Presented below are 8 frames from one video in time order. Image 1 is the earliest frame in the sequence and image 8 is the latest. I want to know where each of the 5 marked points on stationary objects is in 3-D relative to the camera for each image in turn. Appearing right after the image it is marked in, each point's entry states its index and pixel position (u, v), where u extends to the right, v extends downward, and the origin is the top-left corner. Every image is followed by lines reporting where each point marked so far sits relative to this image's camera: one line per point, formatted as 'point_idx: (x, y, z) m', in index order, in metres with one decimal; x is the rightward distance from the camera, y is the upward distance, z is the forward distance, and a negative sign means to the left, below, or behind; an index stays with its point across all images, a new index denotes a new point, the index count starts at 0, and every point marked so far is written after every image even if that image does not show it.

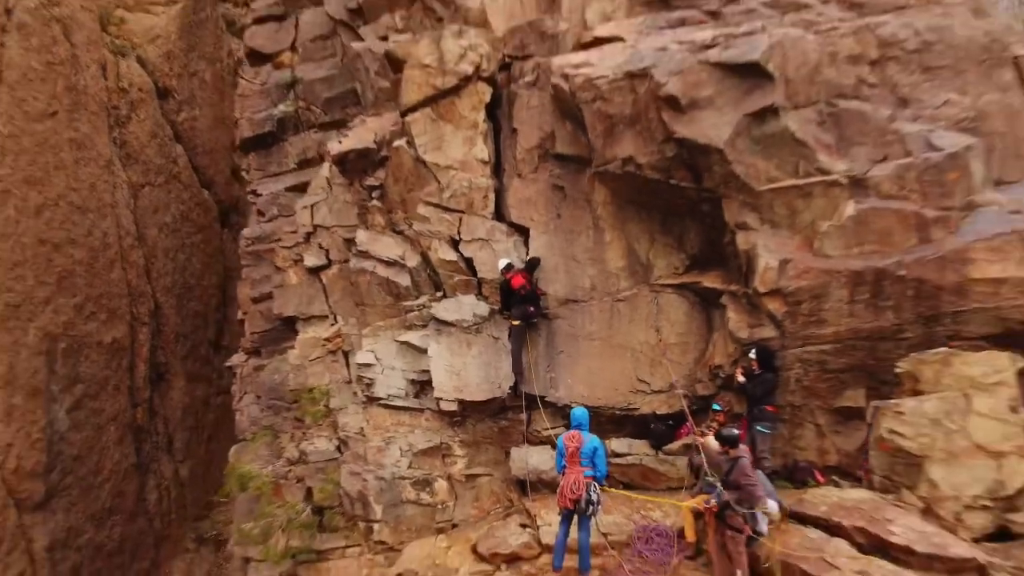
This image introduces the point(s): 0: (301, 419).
0: (-0.6, -0.4, +3.9) m
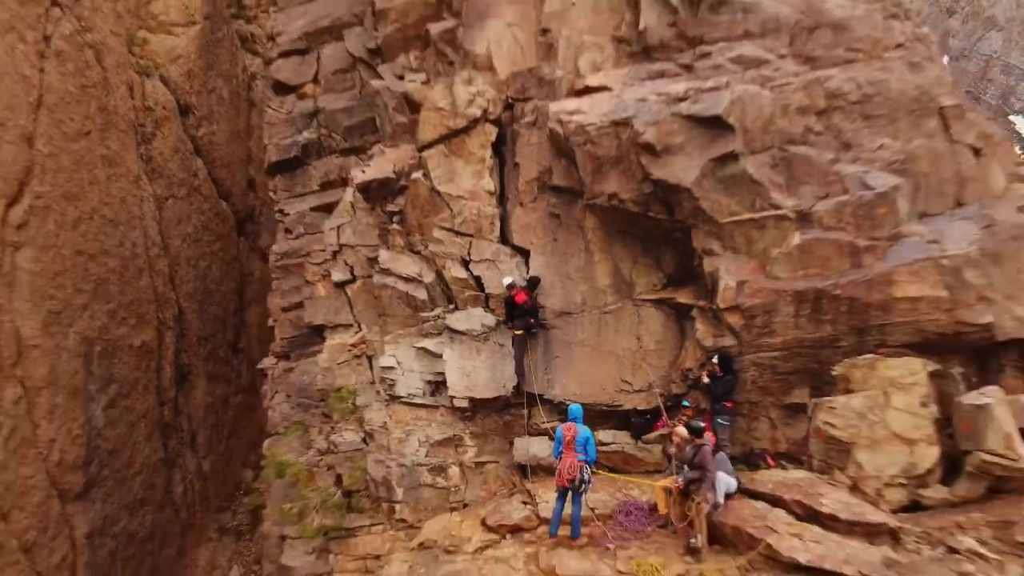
0: (-0.6, -0.4, +4.3) m
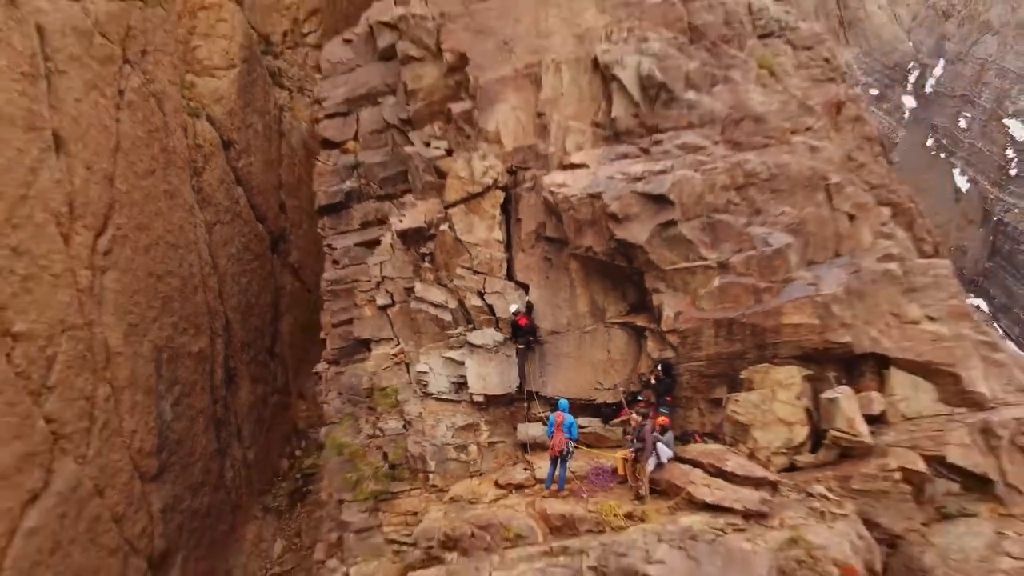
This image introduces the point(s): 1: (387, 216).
0: (-0.6, -0.5, +5.3) m
1: (-0.6, +0.3, +5.8) m
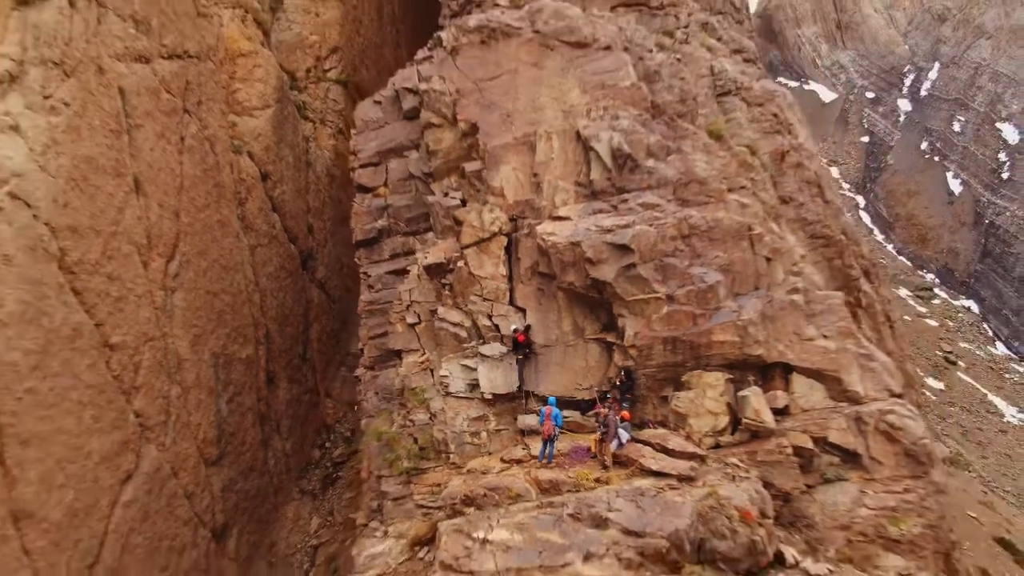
0: (-0.6, -0.6, +6.5) m
1: (-0.6, +0.2, +7.0) m
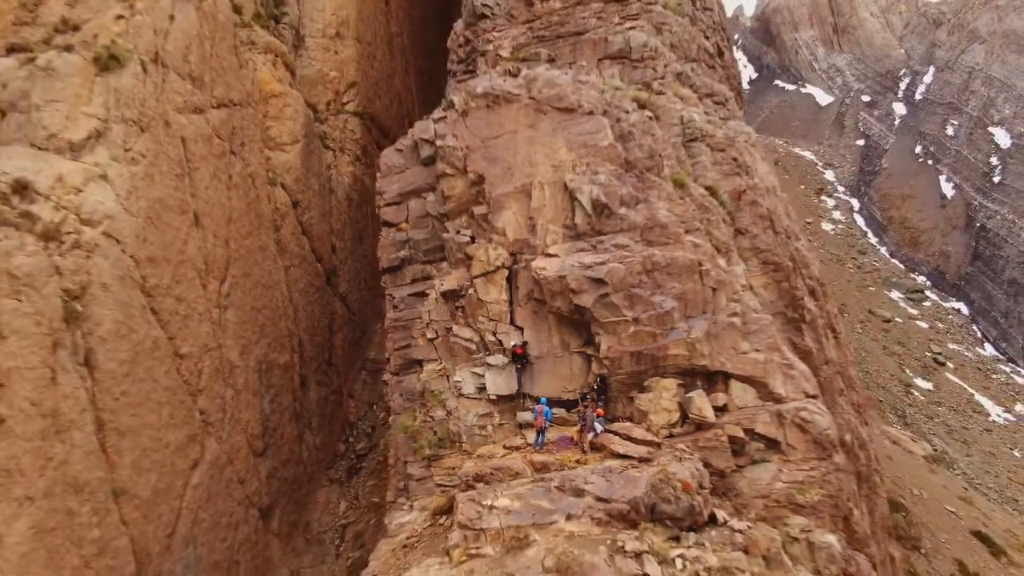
0: (-0.6, -0.8, +7.9) m
1: (-0.6, +0.1, +8.3) m
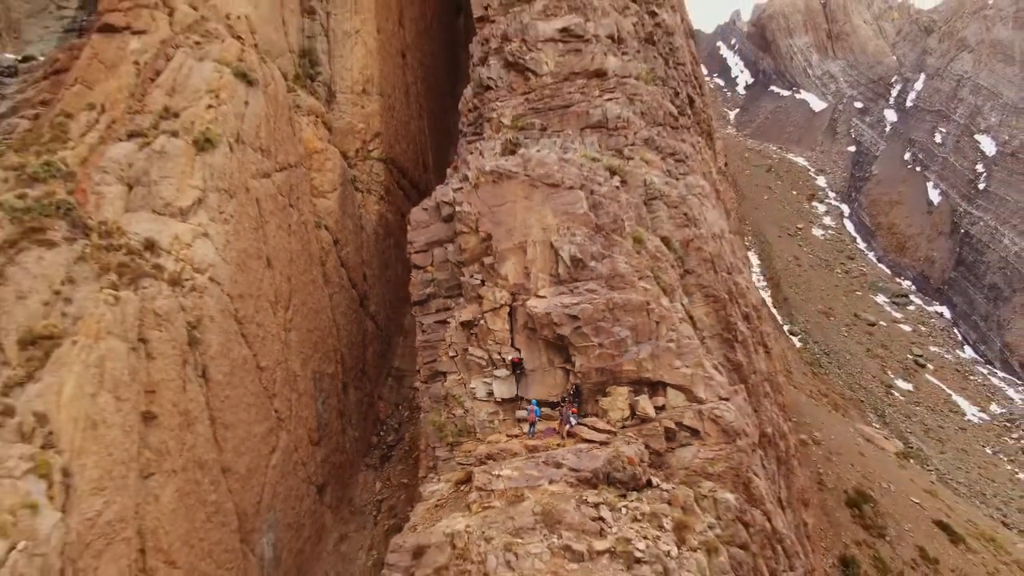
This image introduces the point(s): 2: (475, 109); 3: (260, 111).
0: (-0.6, -1.0, +10.3) m
1: (-0.6, -0.1, +10.8) m
2: (-0.4, +2.1, +13.8) m
3: (-2.5, +1.8, +11.7) m
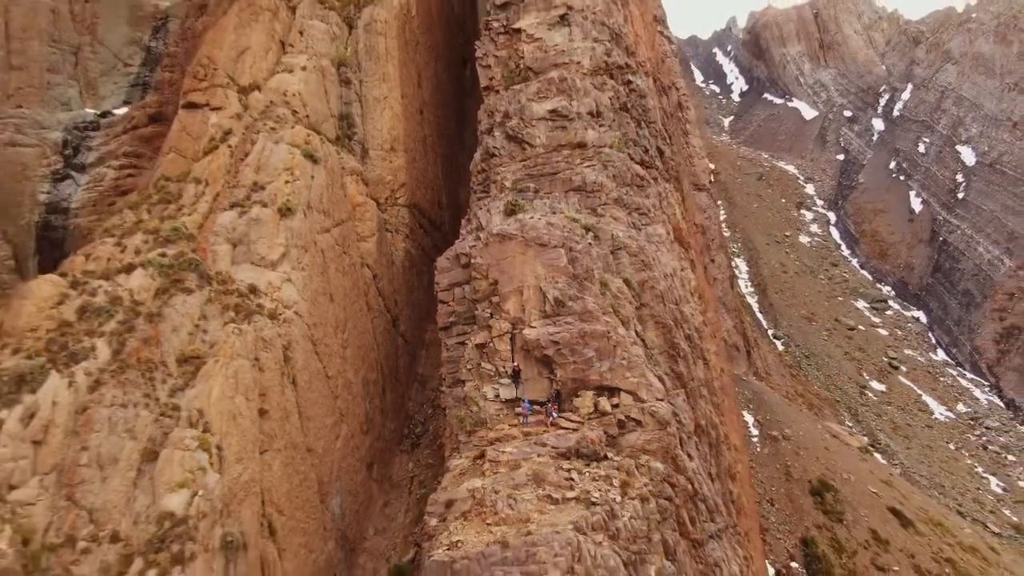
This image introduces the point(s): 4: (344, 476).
0: (-0.6, -1.4, +14.0) m
1: (-0.6, -0.5, +14.5) m
2: (-0.4, +1.7, +17.5) m
3: (-2.5, +1.4, +15.4) m
4: (-2.0, -2.2, +13.9) m
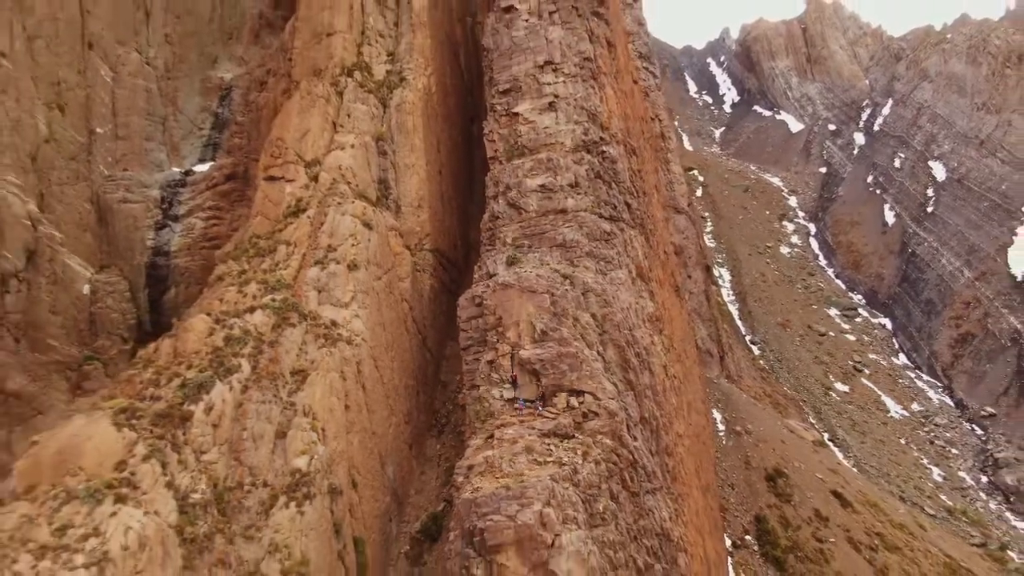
0: (-0.6, -1.9, +20.1) m
1: (-0.6, -1.1, +20.5) m
2: (-0.4, +1.2, +23.5) m
3: (-2.5, +0.8, +21.5) m
4: (-2.0, -2.8, +19.9) m
